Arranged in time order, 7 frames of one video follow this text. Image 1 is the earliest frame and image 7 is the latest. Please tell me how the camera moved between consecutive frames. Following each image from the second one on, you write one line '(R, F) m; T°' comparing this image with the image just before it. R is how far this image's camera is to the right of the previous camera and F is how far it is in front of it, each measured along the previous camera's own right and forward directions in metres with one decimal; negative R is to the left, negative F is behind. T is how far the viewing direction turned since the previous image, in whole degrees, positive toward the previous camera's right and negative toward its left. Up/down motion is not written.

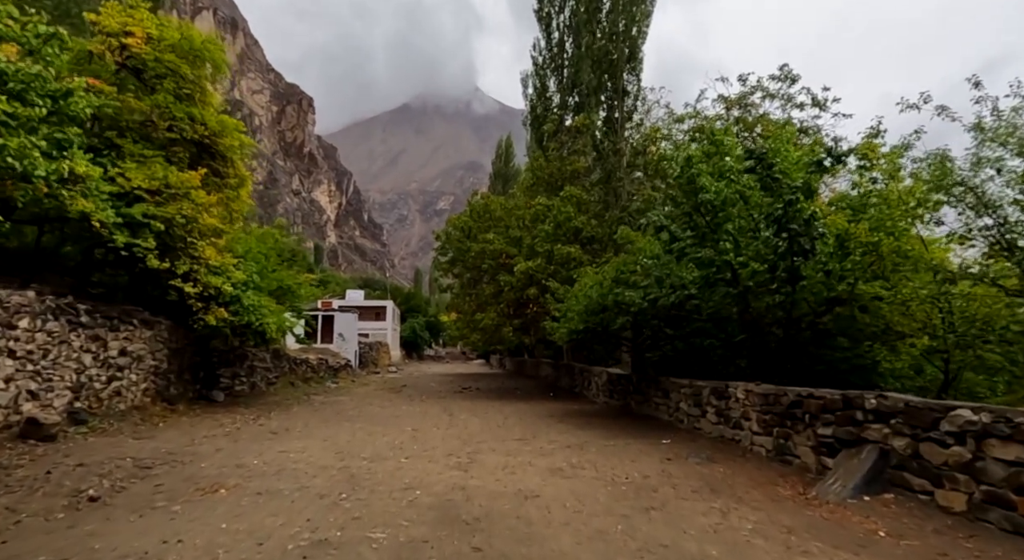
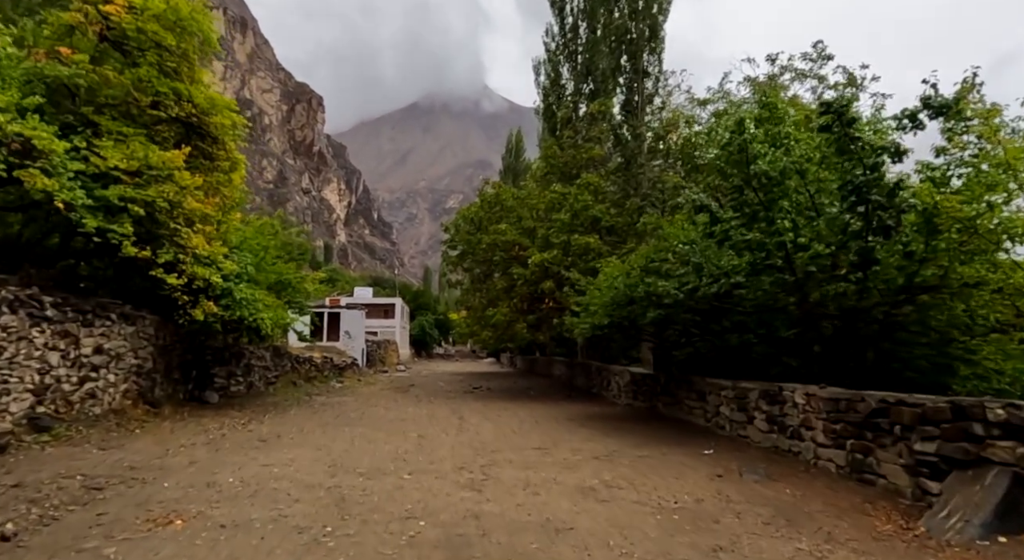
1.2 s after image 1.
(-0.1, +1.1) m; -1°
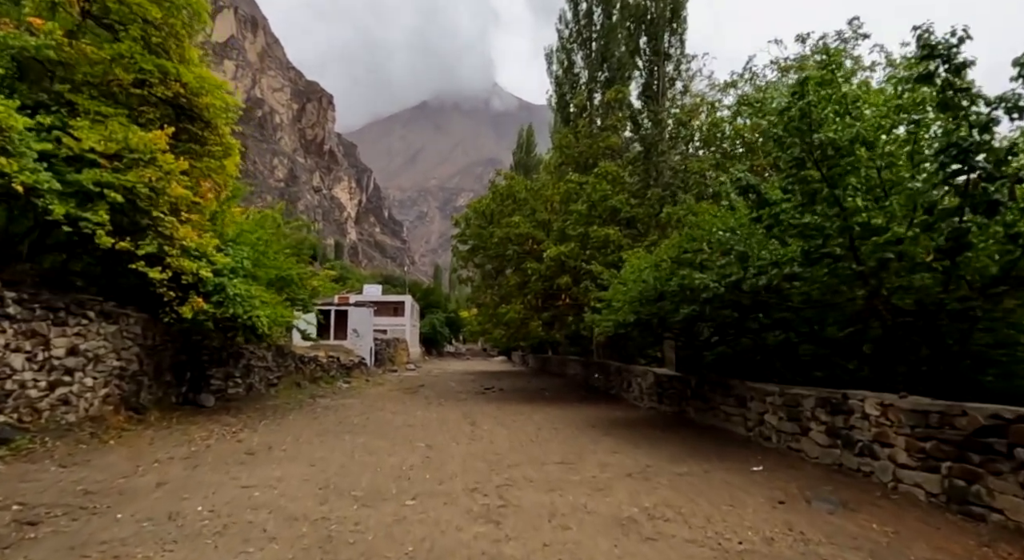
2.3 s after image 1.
(-0.1, +0.9) m; -1°
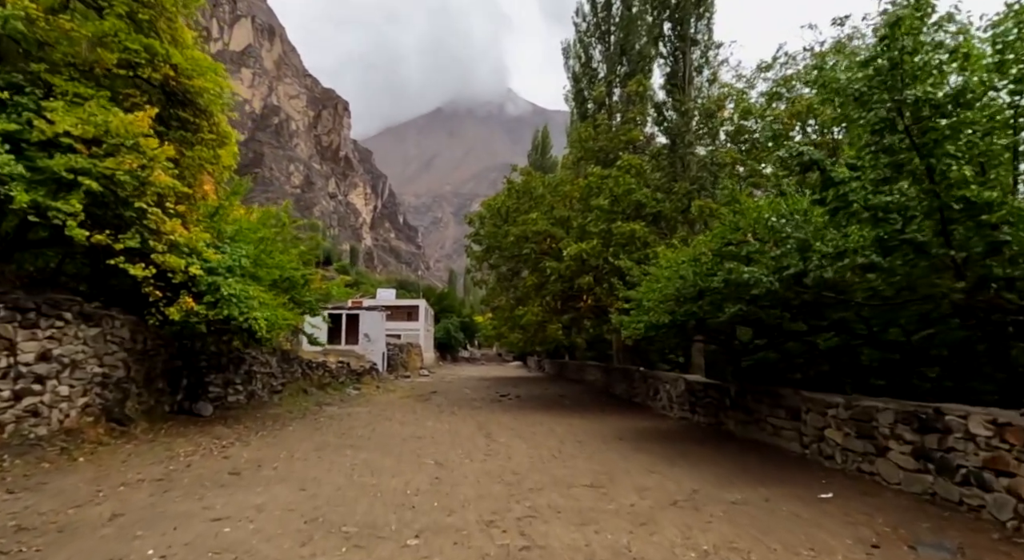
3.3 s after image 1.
(-0.1, +0.9) m; -2°
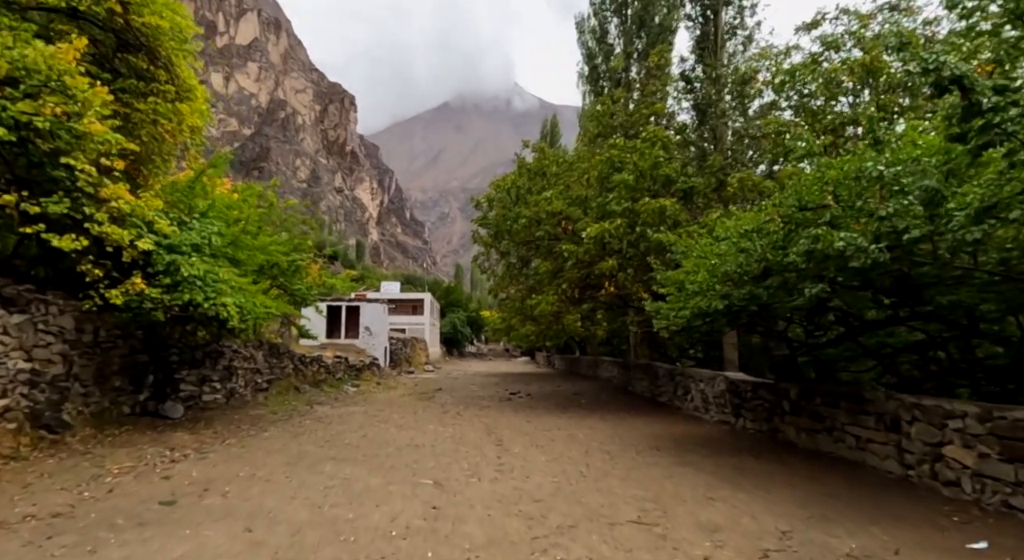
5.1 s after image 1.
(-0.1, +1.5) m; -1°
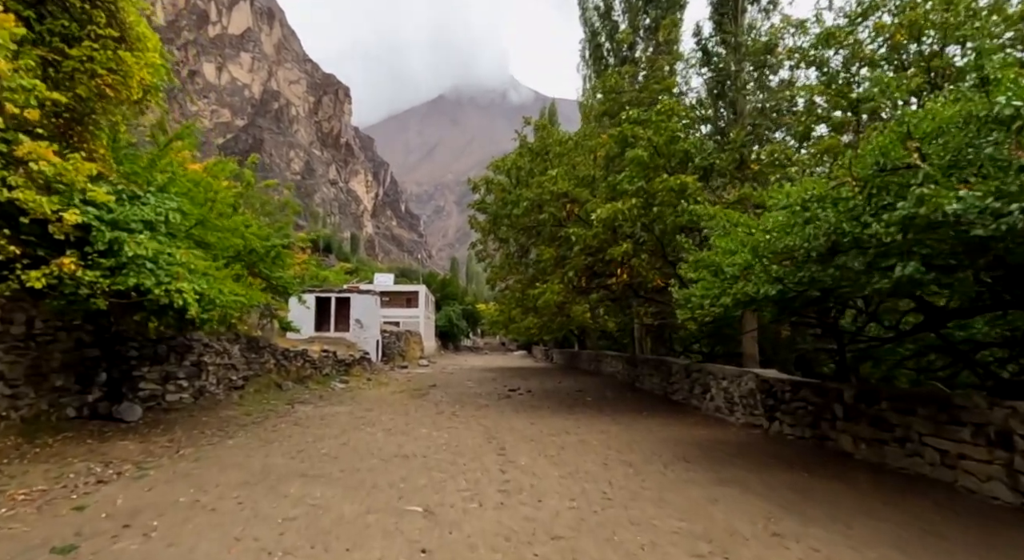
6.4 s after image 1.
(-0.1, +1.2) m; 0°
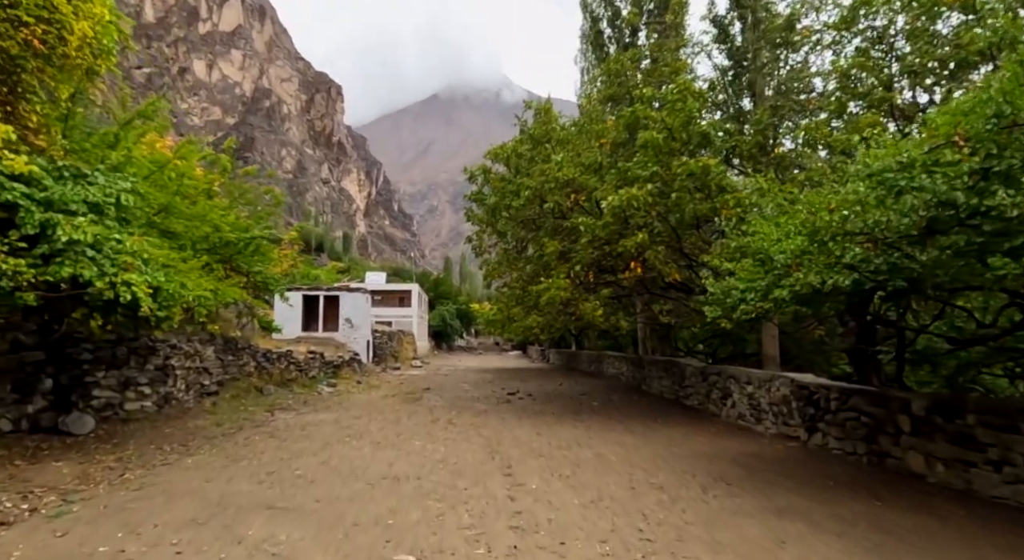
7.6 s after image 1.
(-0.2, +1.0) m; +1°
